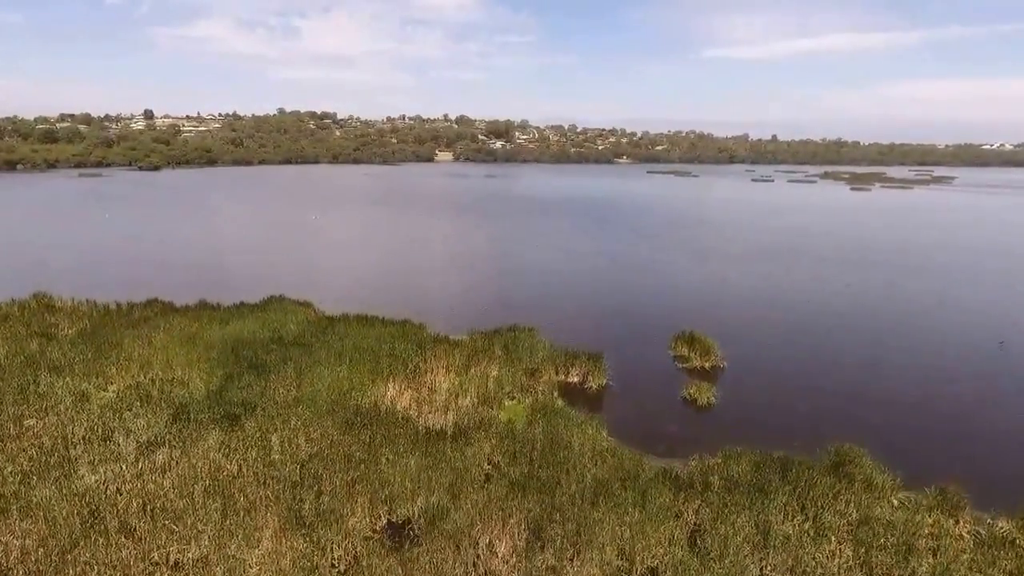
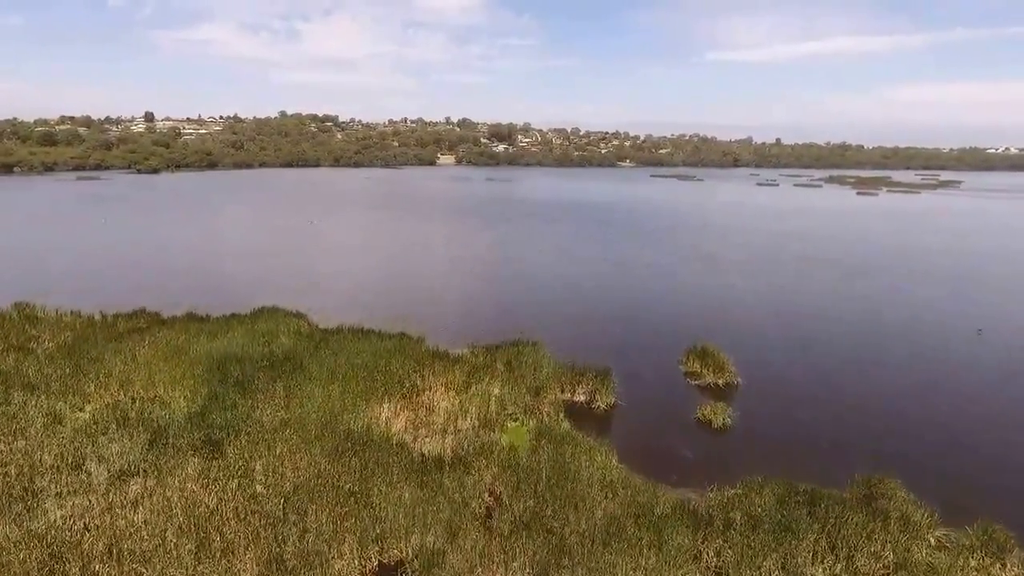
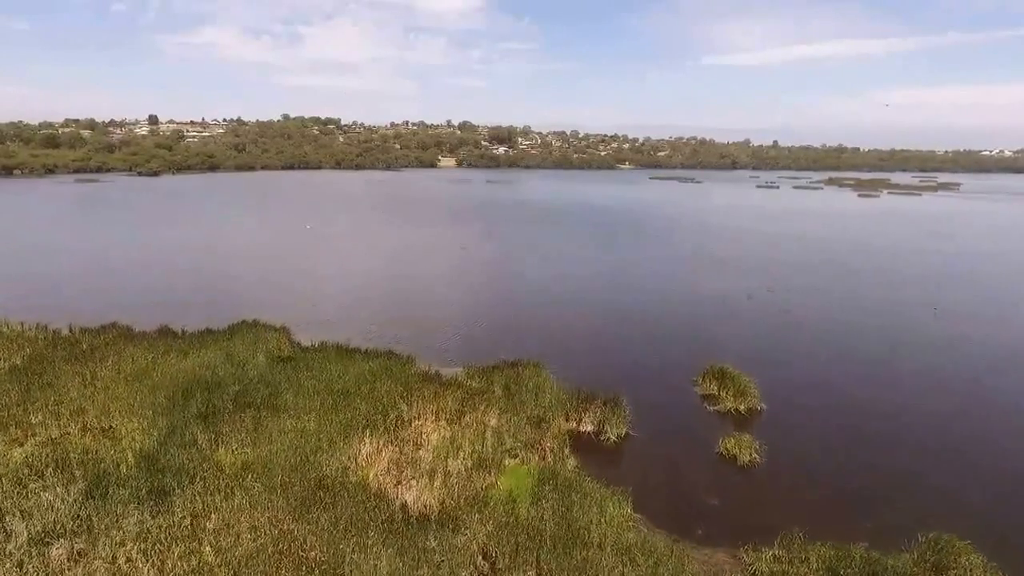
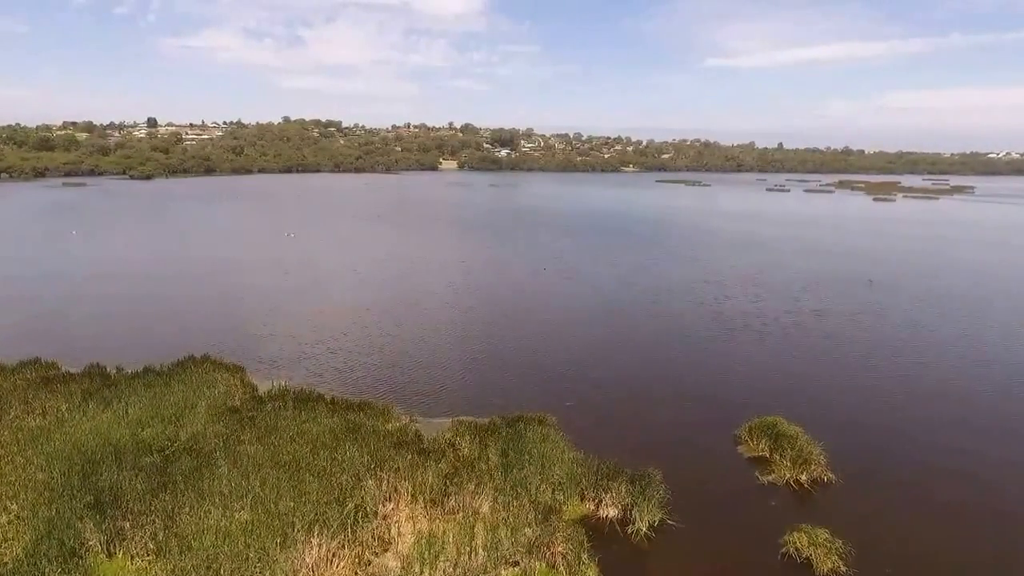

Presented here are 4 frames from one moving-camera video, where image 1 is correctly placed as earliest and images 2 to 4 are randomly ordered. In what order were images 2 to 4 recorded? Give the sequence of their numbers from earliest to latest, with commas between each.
2, 3, 4
